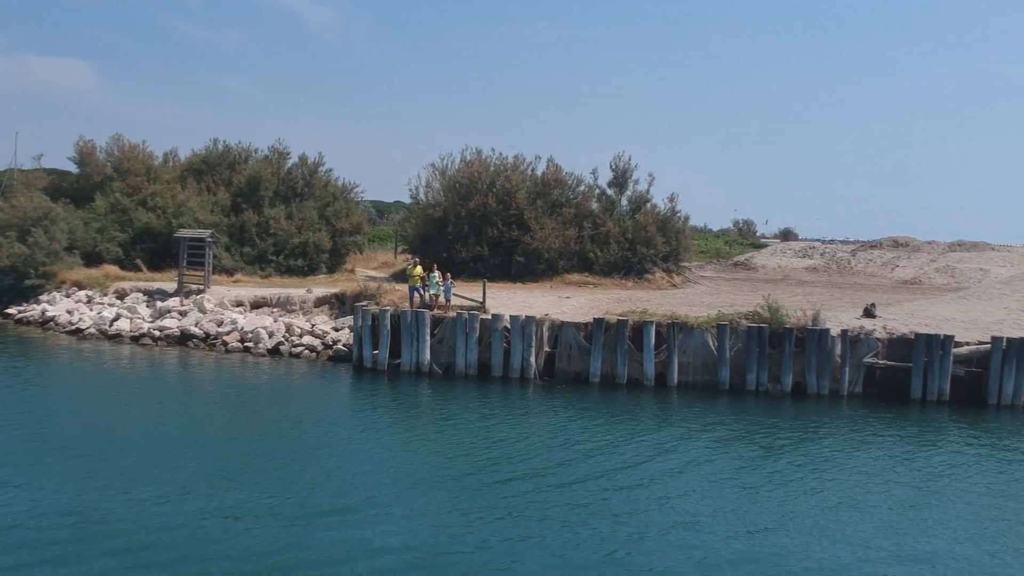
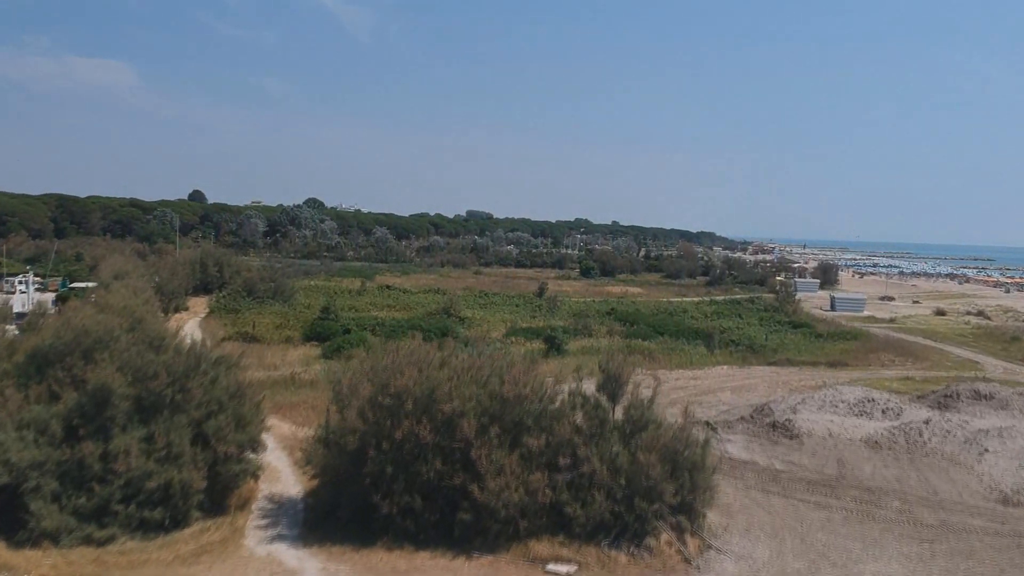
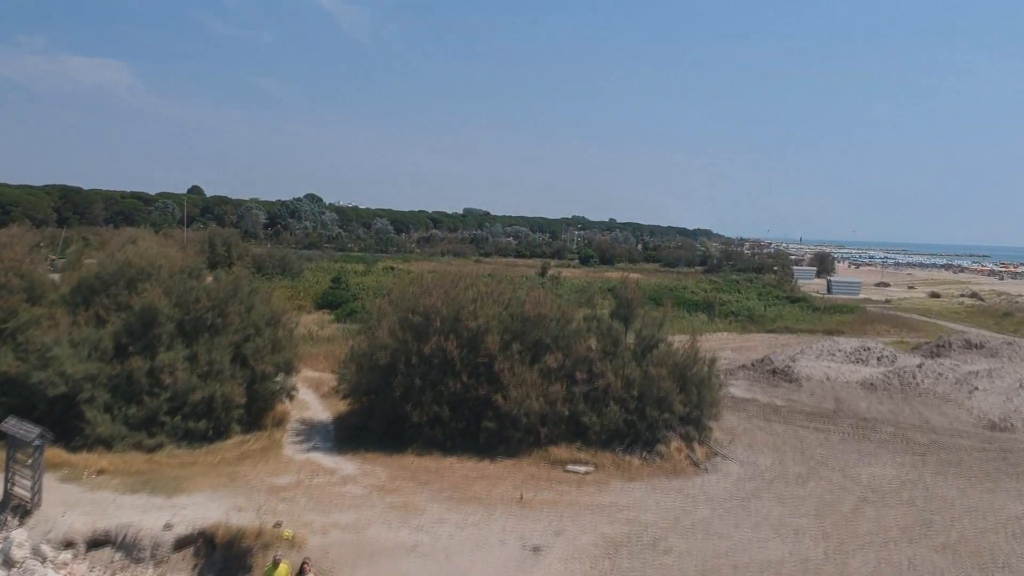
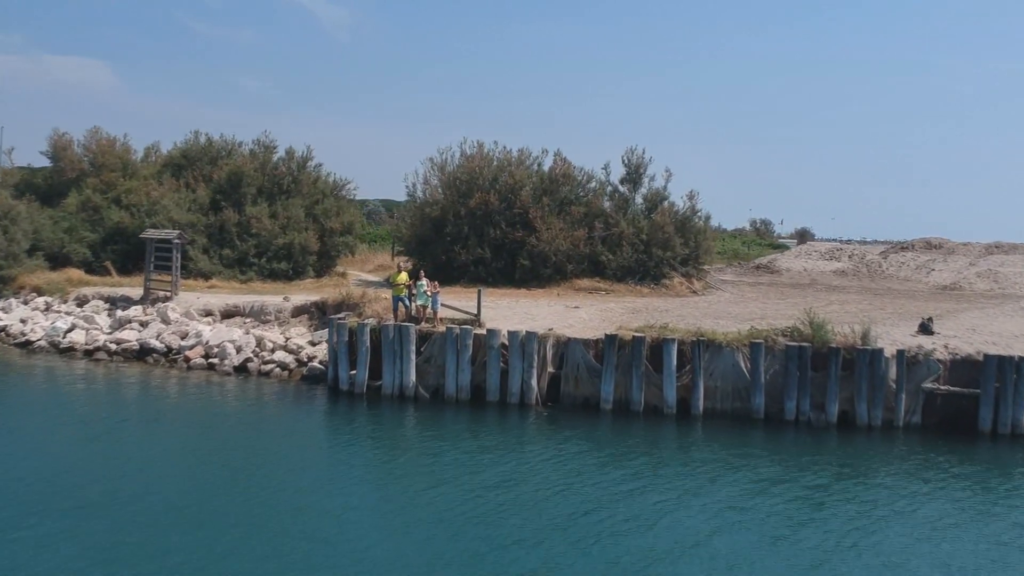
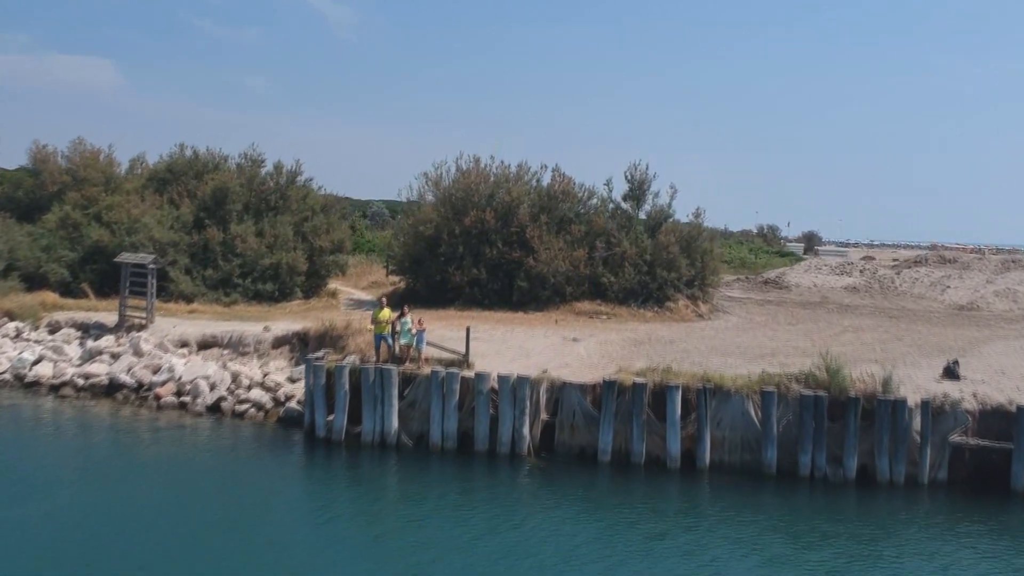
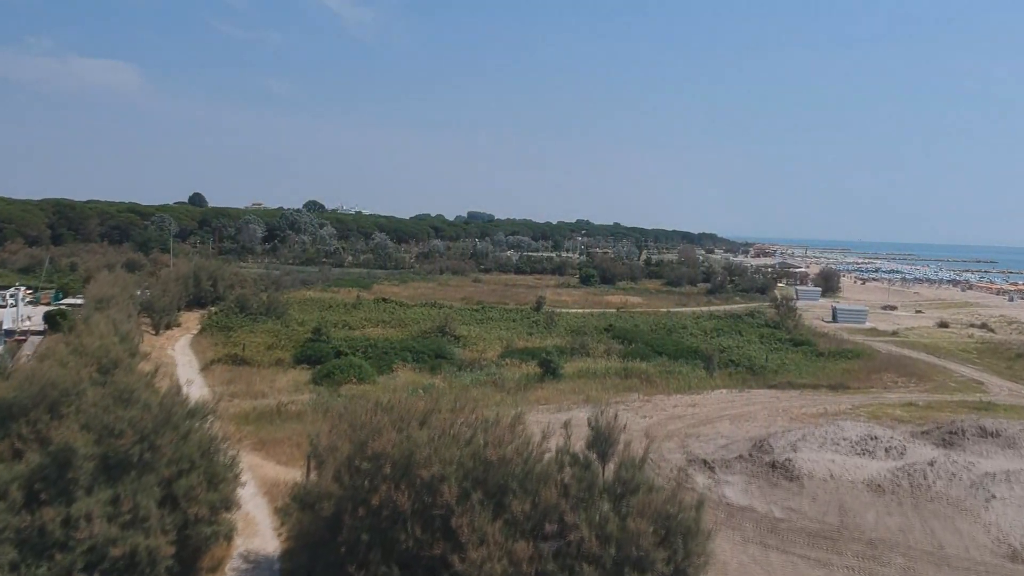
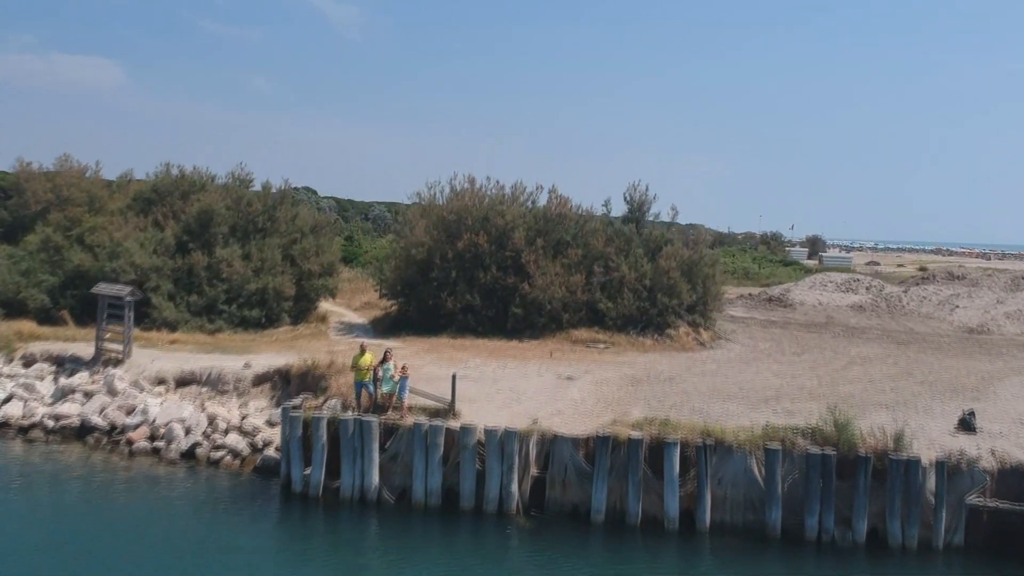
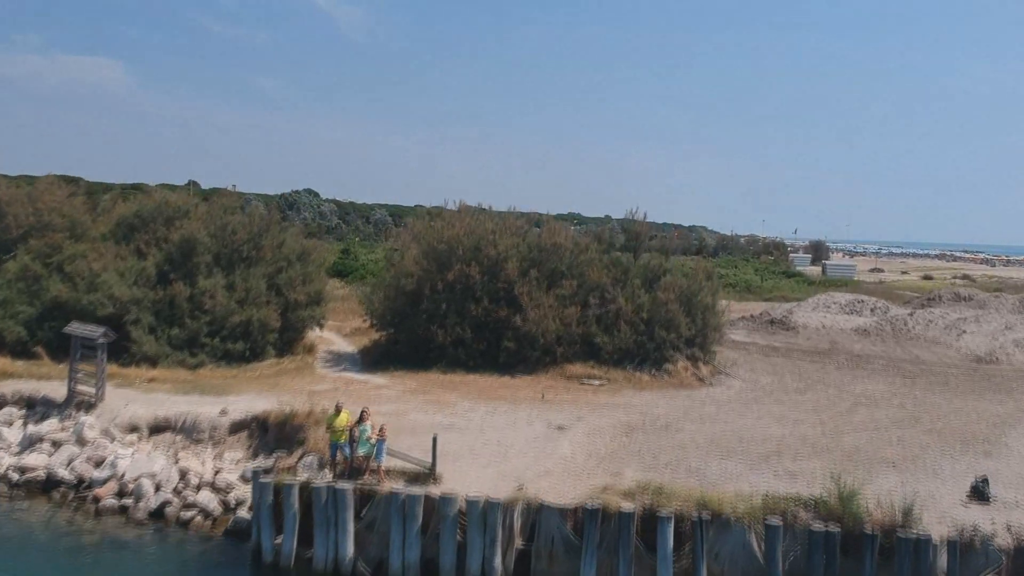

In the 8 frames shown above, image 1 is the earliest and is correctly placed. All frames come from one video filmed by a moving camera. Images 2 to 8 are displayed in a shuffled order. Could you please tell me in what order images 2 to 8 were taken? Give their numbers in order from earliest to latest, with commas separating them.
4, 5, 7, 8, 3, 2, 6
